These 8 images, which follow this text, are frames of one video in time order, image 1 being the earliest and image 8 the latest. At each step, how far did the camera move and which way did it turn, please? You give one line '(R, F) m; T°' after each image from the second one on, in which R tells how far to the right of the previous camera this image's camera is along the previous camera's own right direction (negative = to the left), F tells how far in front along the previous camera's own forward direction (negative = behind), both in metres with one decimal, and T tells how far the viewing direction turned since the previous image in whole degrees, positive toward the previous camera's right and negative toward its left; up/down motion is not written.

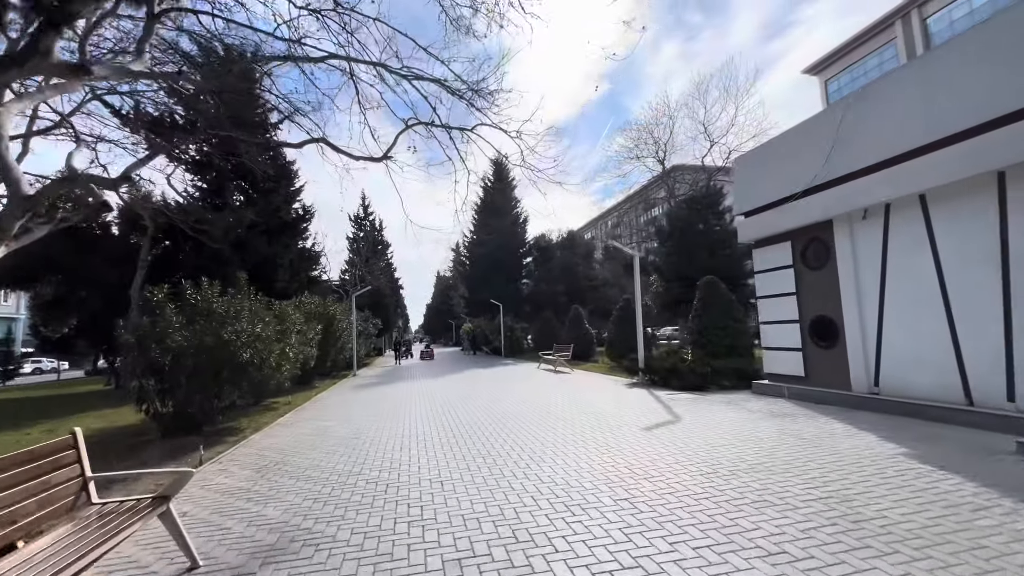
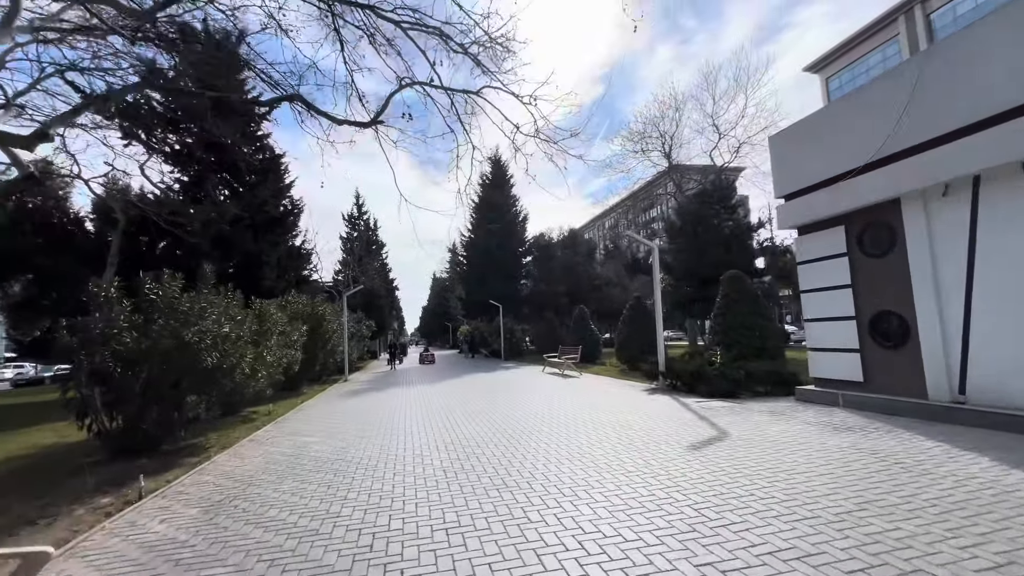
(-0.3, +1.4) m; 0°
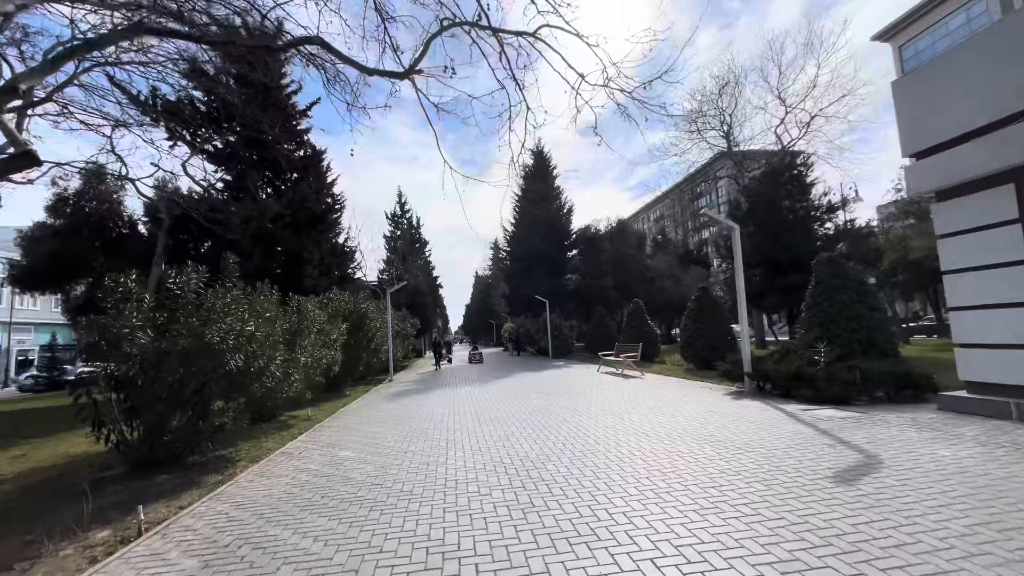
(-0.4, +1.4) m; -5°
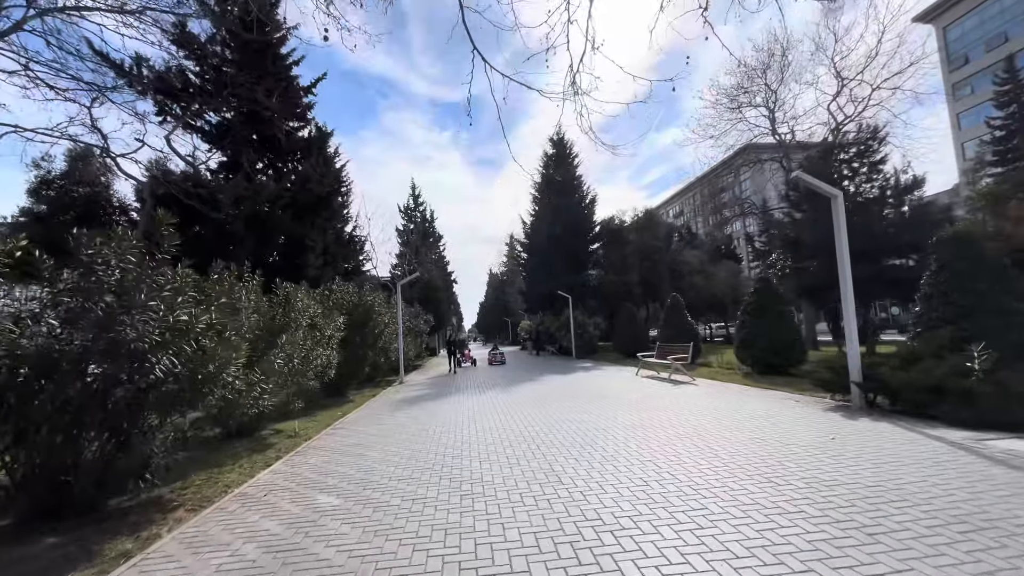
(-0.5, +2.3) m; -2°
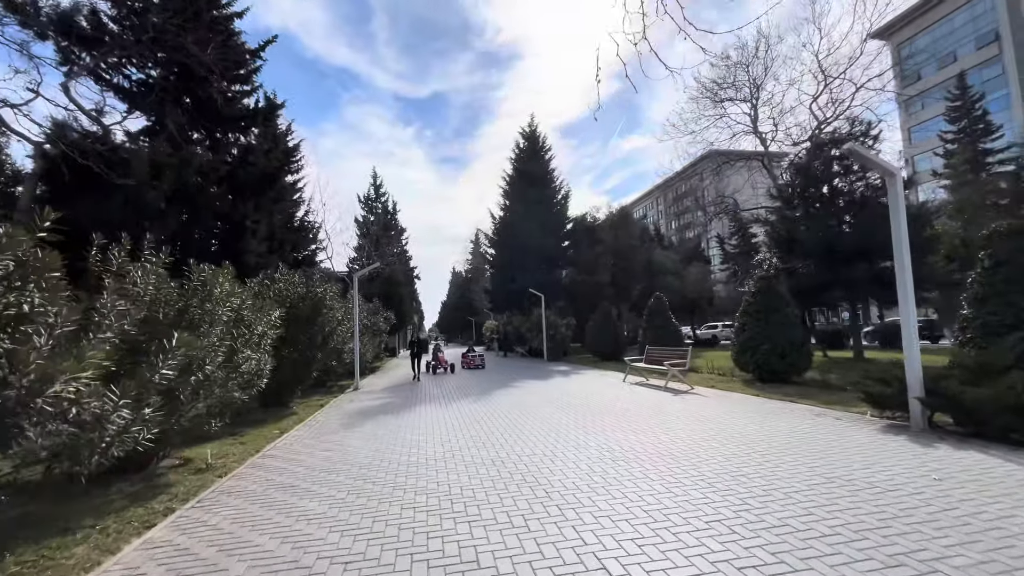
(-0.4, +1.9) m; +5°
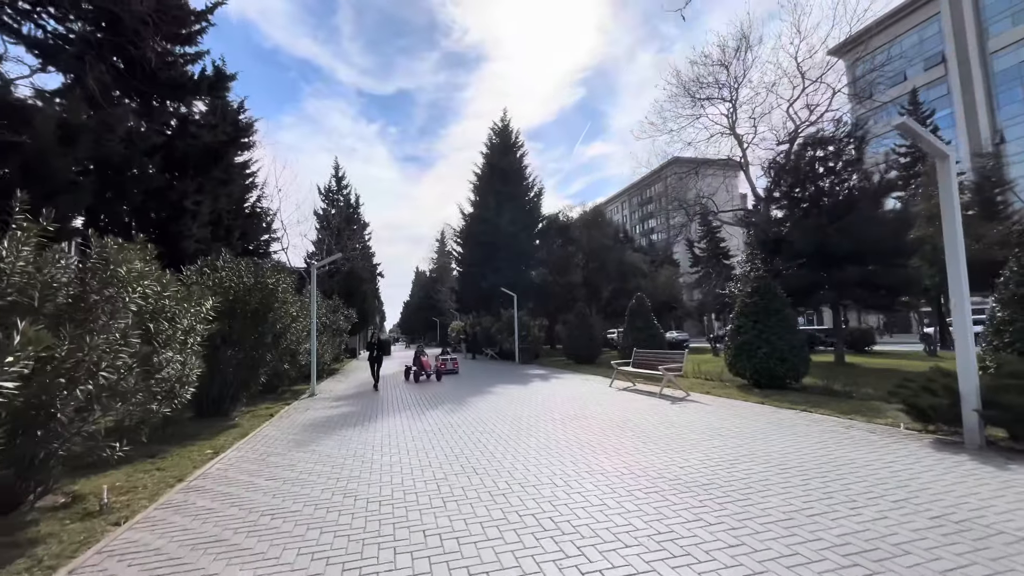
(-0.5, +1.4) m; +5°
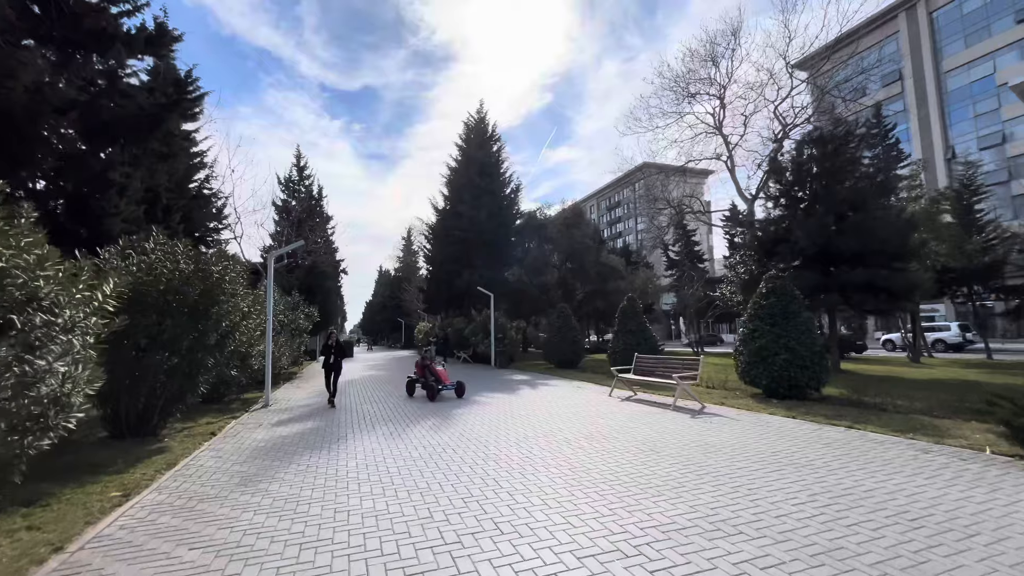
(-0.7, +1.6) m; +4°
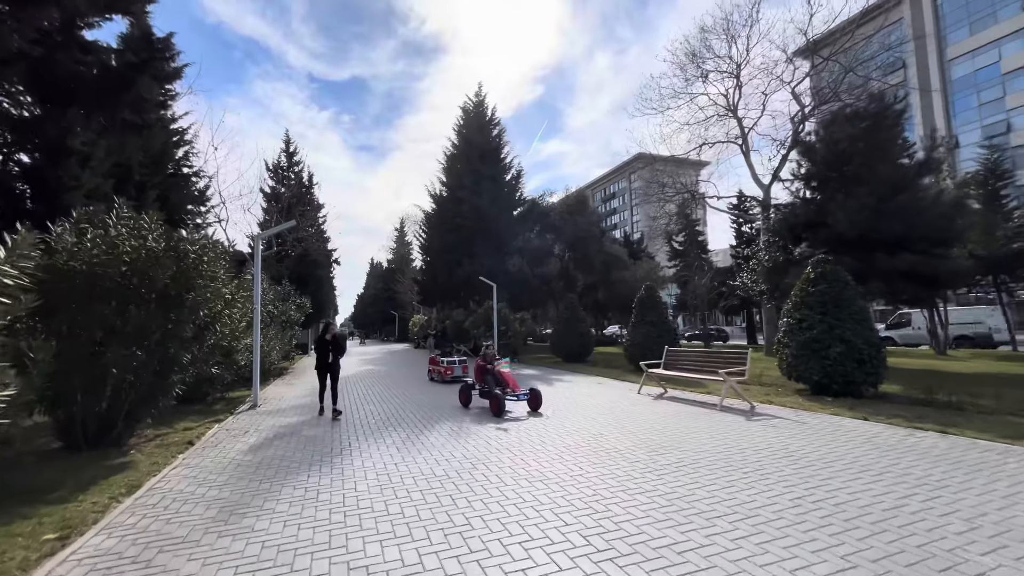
(-0.6, +1.3) m; +1°
